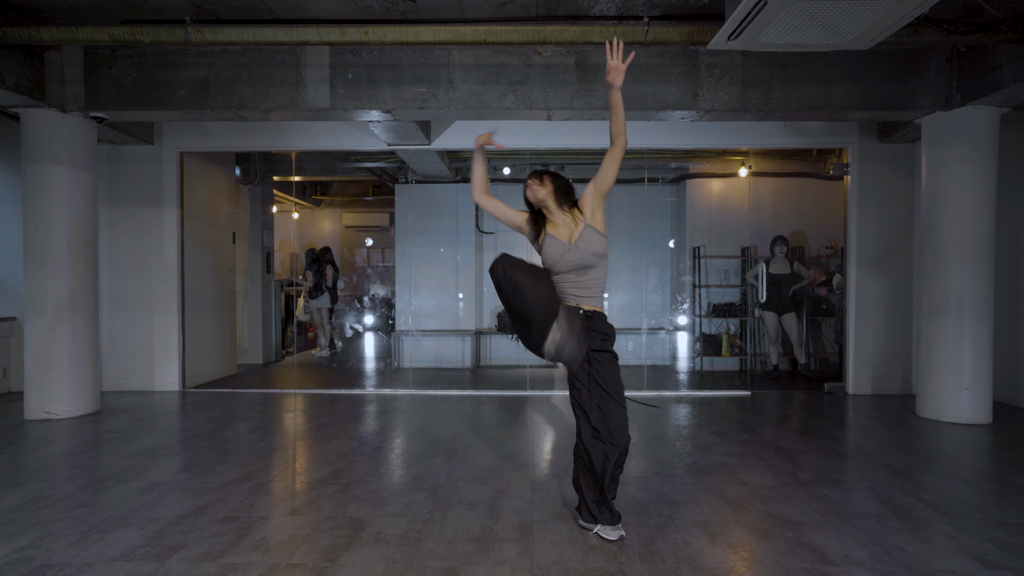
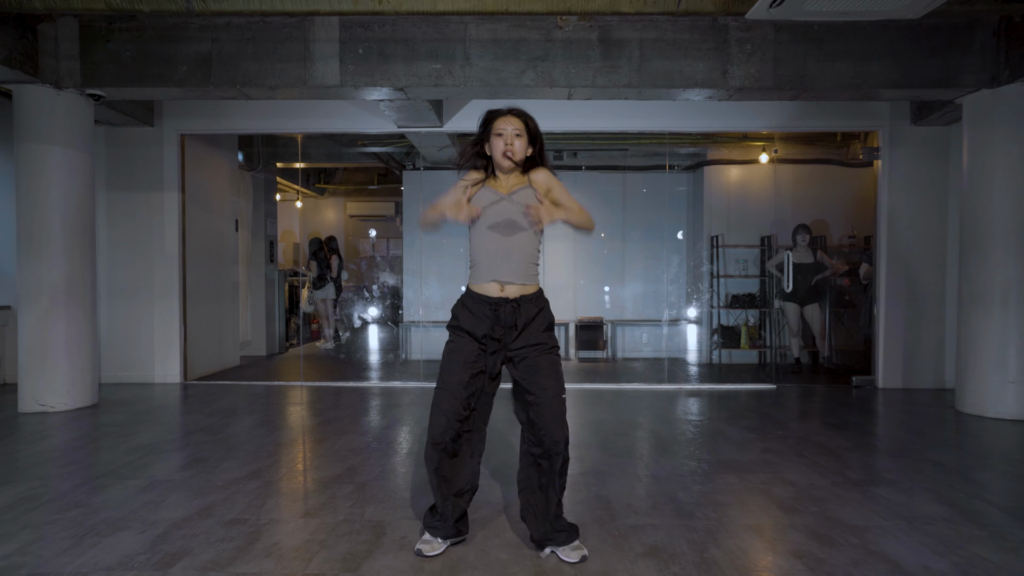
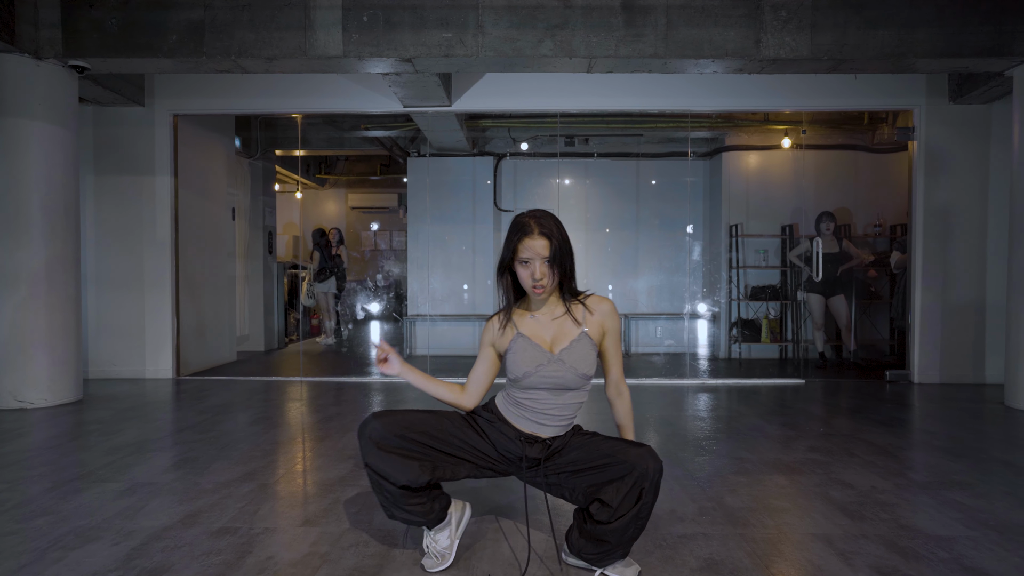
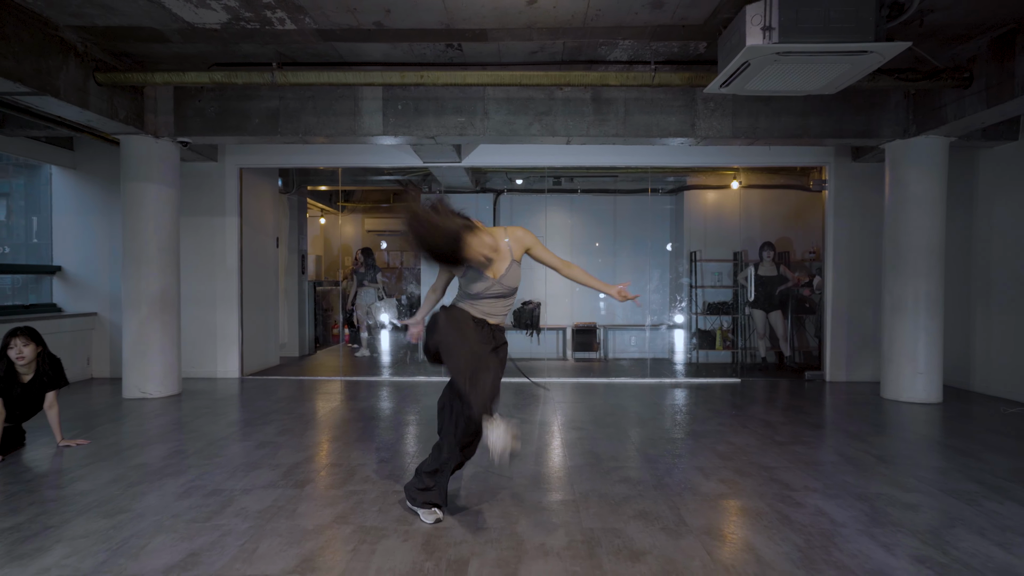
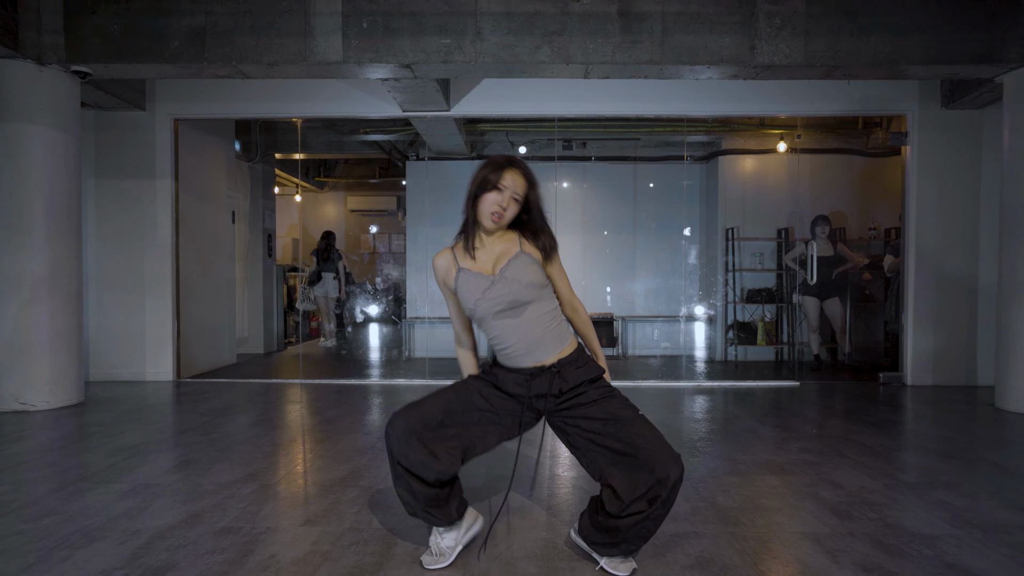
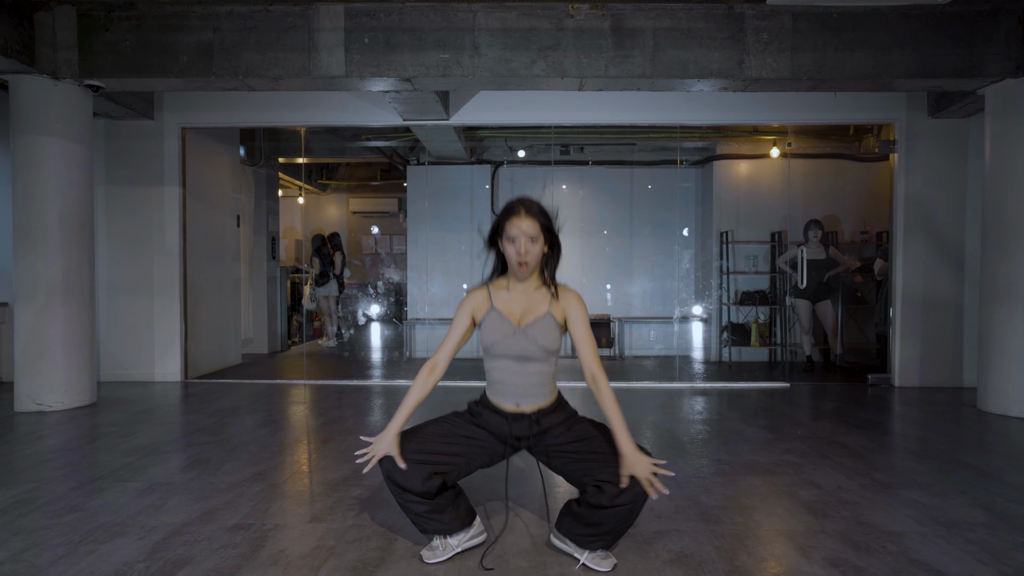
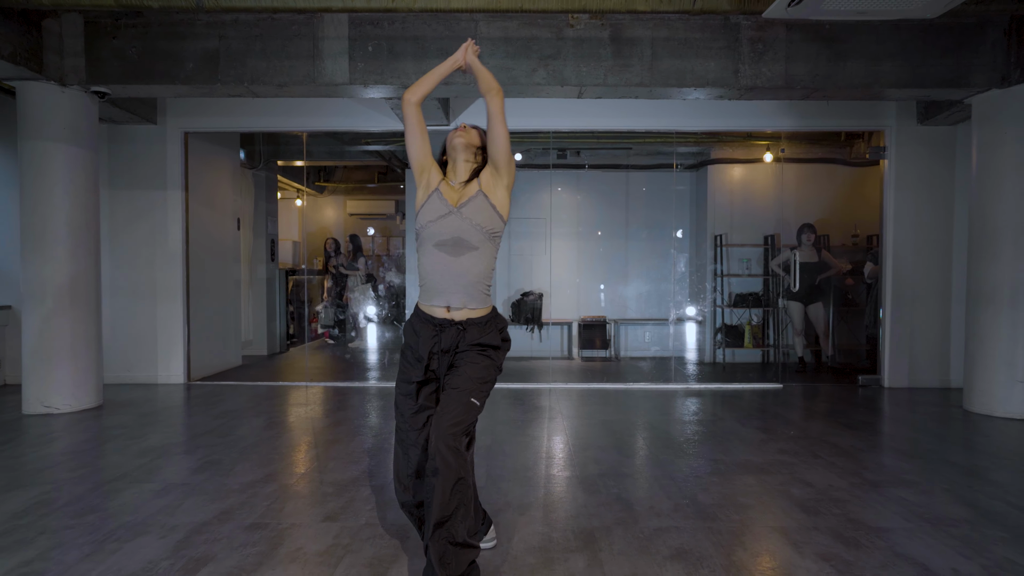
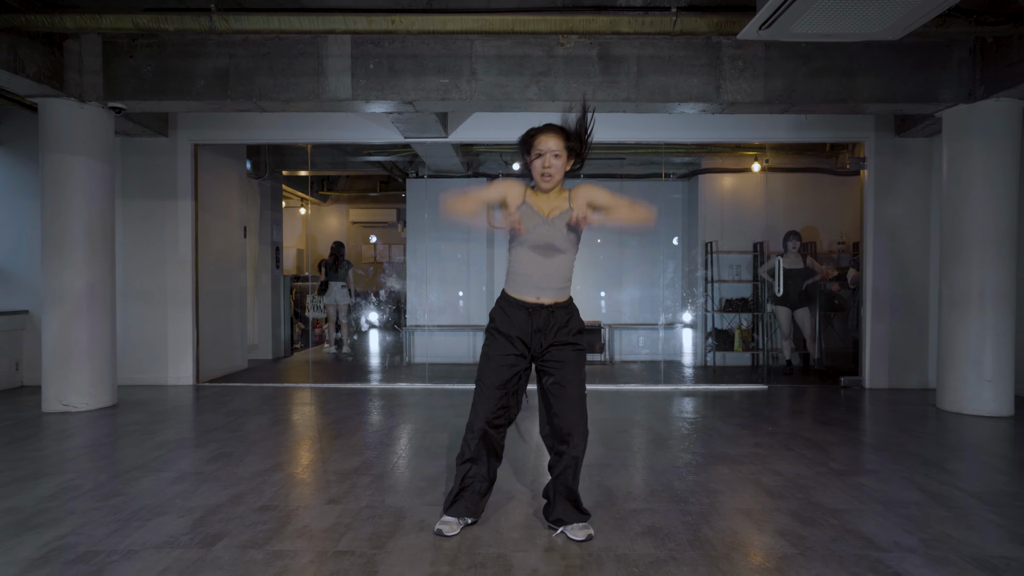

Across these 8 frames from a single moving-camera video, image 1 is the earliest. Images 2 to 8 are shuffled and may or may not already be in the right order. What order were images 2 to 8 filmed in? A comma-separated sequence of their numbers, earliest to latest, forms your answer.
2, 6, 3, 5, 8, 7, 4
